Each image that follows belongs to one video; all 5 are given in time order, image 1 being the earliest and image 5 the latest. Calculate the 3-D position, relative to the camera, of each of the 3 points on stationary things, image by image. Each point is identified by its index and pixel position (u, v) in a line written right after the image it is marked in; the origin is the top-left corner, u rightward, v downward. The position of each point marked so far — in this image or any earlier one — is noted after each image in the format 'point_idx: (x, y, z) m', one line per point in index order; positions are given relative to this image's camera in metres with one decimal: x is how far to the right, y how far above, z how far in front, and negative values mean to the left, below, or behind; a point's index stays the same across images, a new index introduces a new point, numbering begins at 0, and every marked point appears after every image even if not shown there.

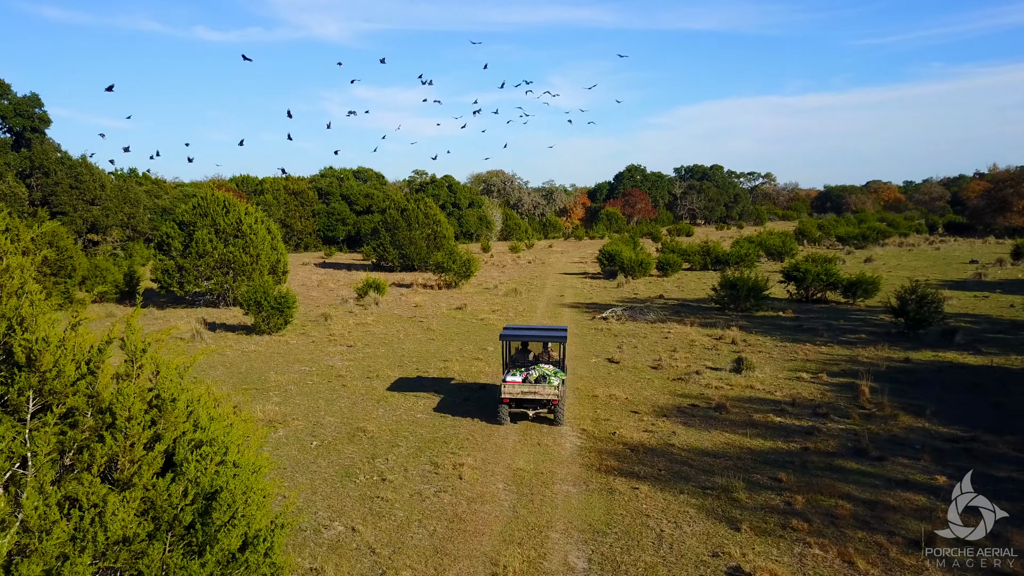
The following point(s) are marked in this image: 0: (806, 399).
0: (+5.0, -1.9, +12.5) m
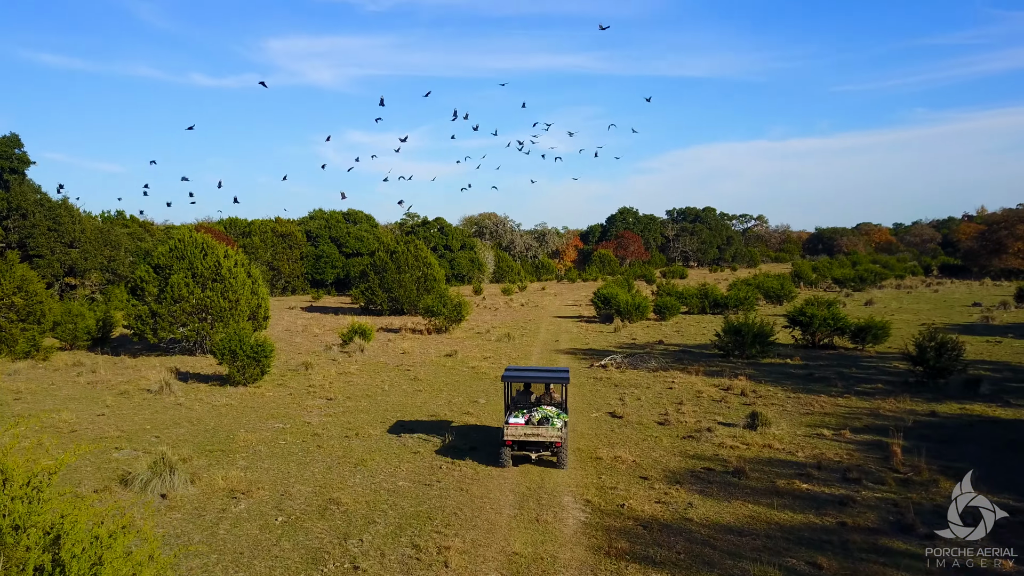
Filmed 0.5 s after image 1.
0: (+4.9, -2.6, +11.3) m
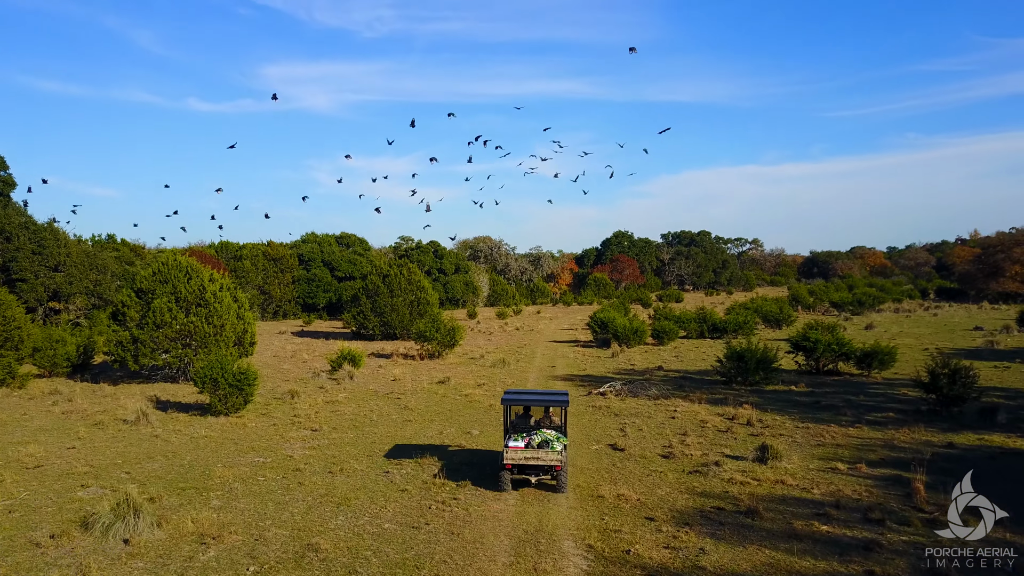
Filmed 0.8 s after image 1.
0: (+4.8, -3.0, +10.5) m
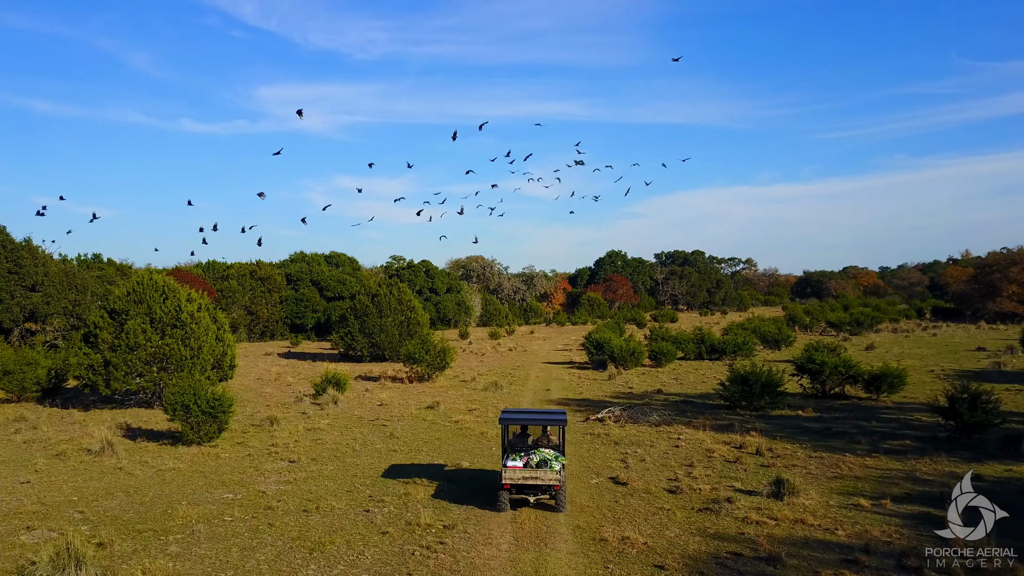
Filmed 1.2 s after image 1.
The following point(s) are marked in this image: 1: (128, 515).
0: (+4.7, -3.3, +9.5) m
1: (-5.8, -3.4, +11.1) m
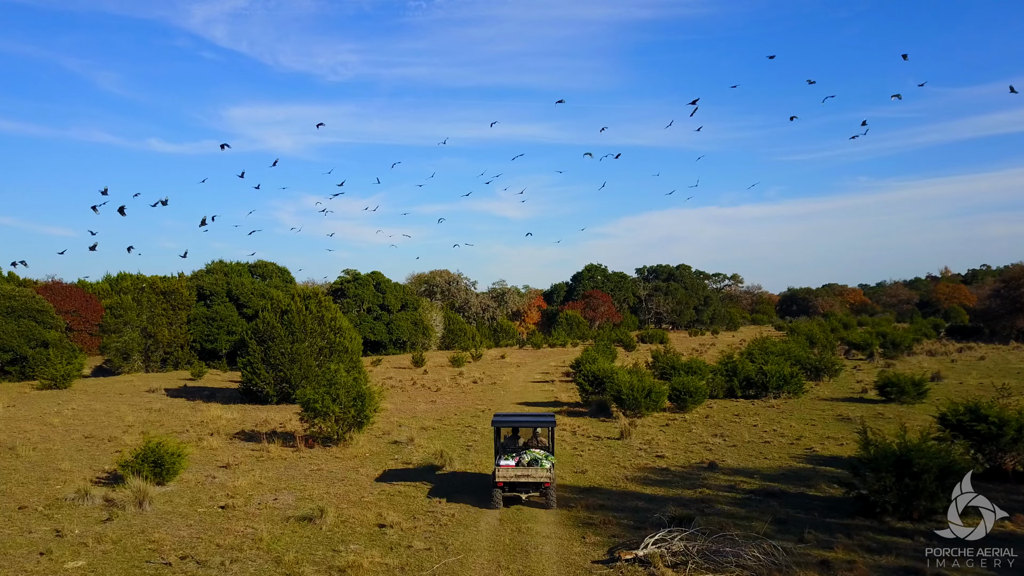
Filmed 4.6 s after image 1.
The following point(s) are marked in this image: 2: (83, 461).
0: (+4.5, -3.0, 0.0) m
1: (-6.1, -3.2, +1.3) m
2: (-9.1, -3.6, +15.2) m
